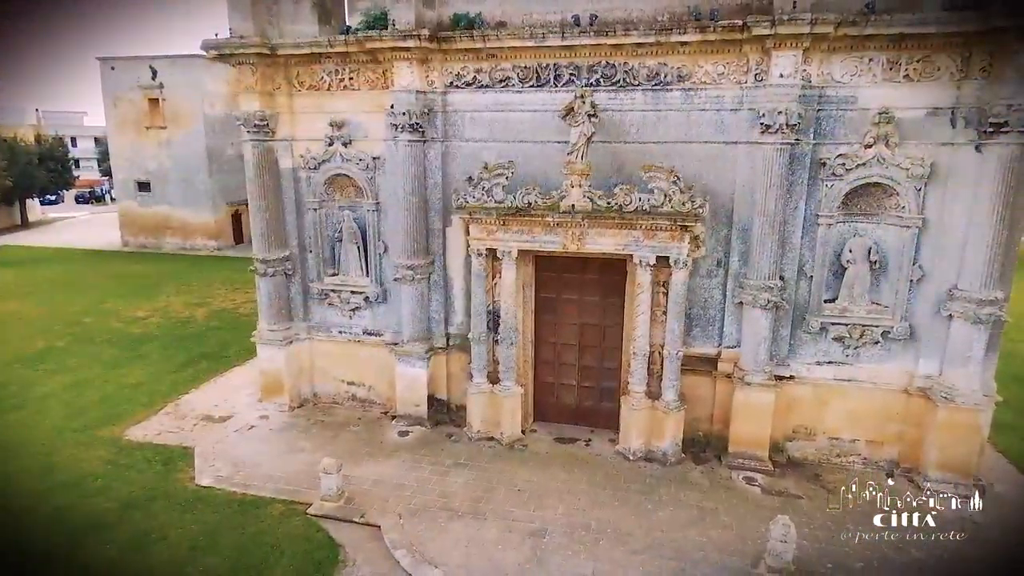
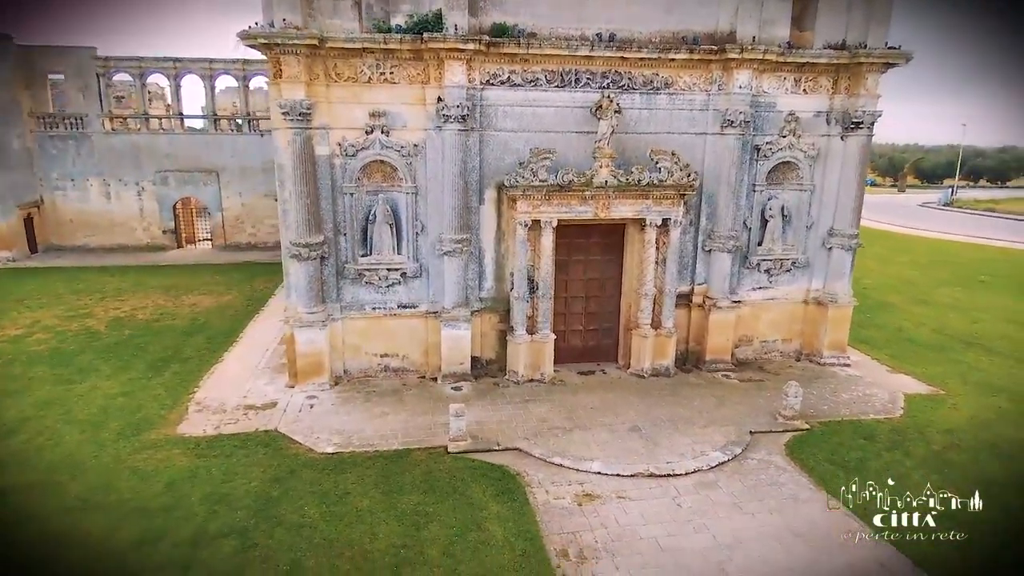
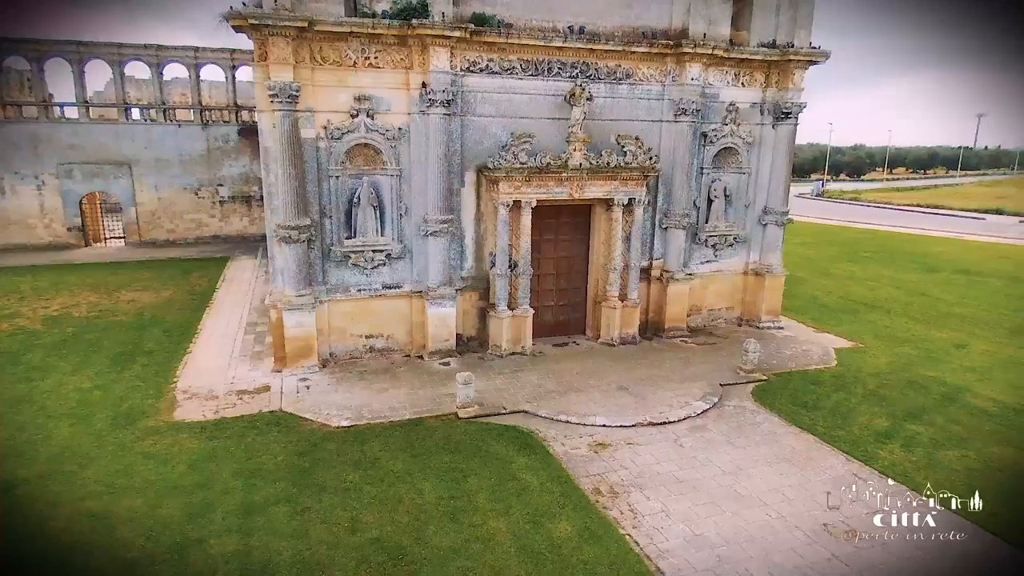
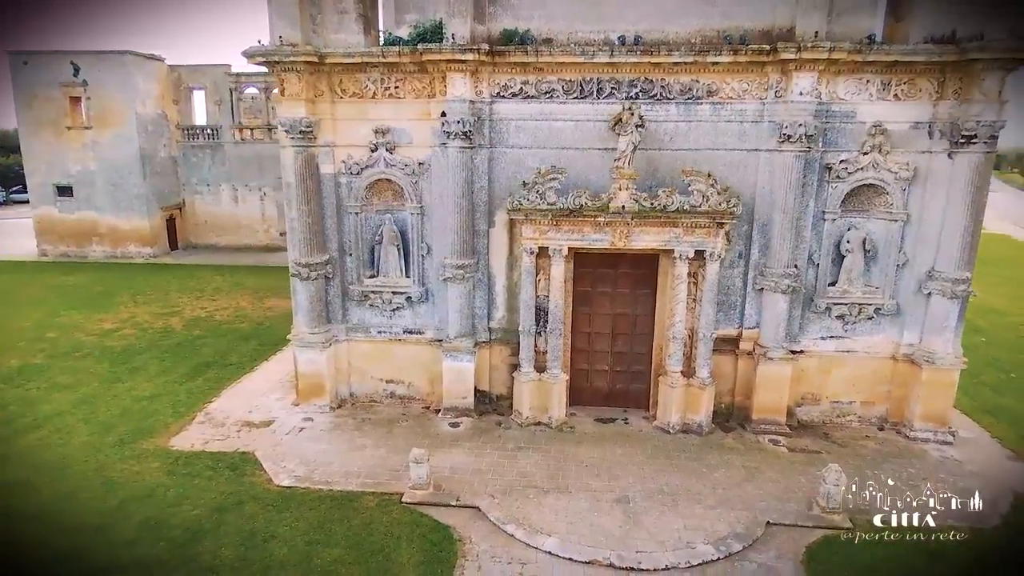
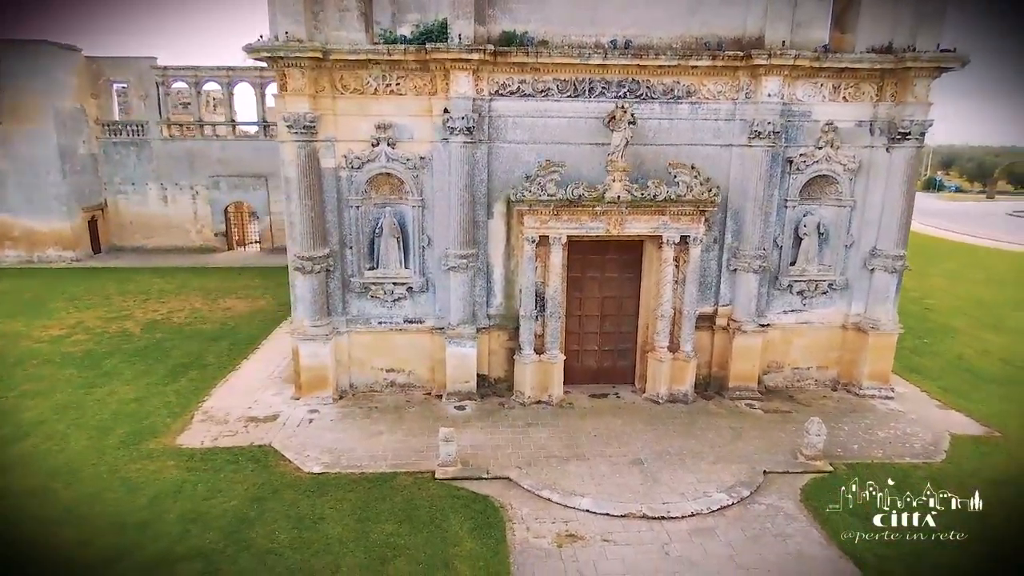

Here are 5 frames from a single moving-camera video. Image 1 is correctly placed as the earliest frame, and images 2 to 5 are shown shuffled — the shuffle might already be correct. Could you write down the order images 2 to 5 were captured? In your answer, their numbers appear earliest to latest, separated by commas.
4, 5, 2, 3
